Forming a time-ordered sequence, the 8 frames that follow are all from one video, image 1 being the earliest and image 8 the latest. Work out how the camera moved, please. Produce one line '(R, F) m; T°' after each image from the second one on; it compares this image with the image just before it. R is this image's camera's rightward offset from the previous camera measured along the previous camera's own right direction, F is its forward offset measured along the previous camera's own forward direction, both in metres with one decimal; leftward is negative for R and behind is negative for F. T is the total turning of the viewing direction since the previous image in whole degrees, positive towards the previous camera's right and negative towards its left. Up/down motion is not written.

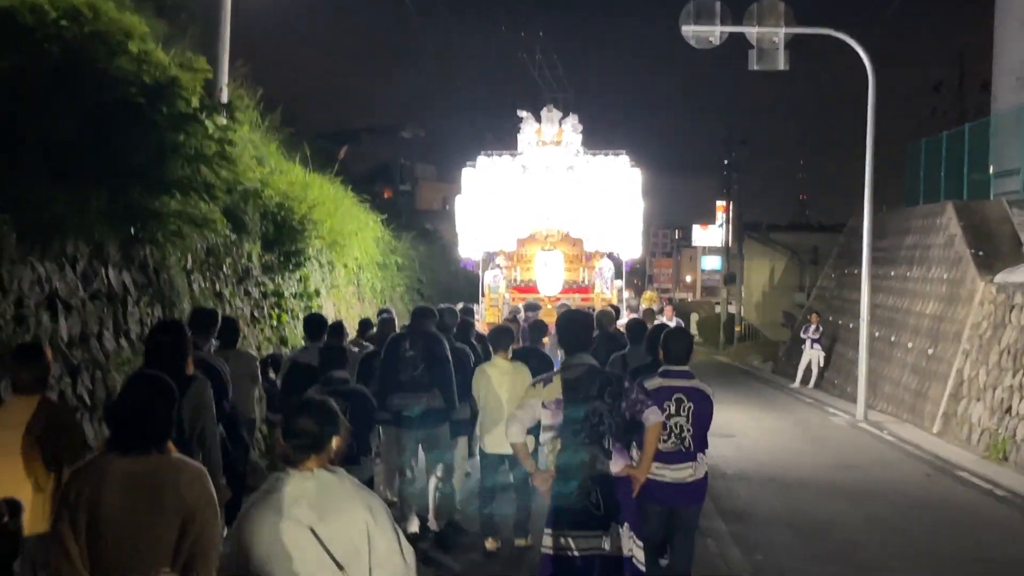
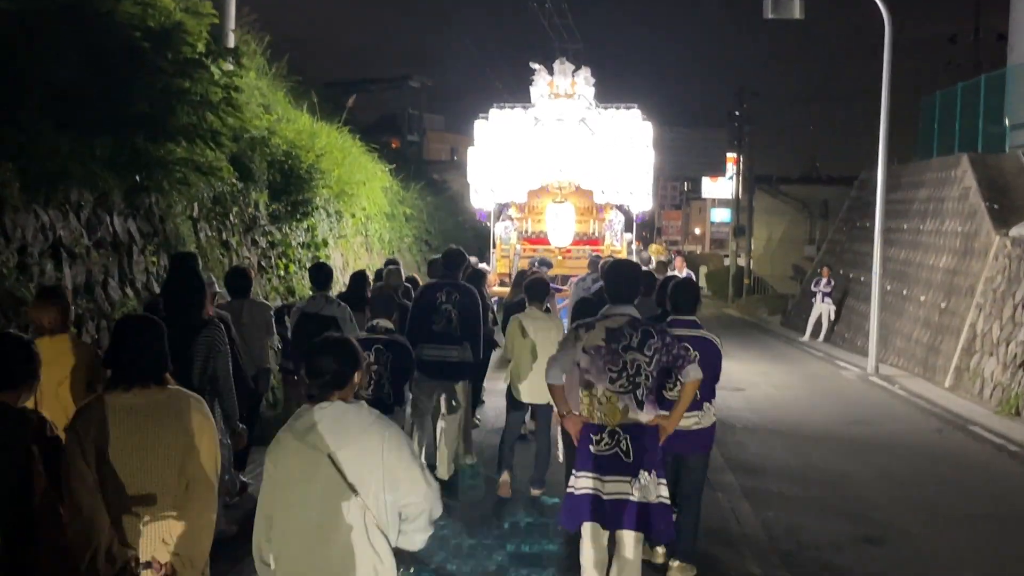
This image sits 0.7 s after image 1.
(0.0, +0.1) m; 0°
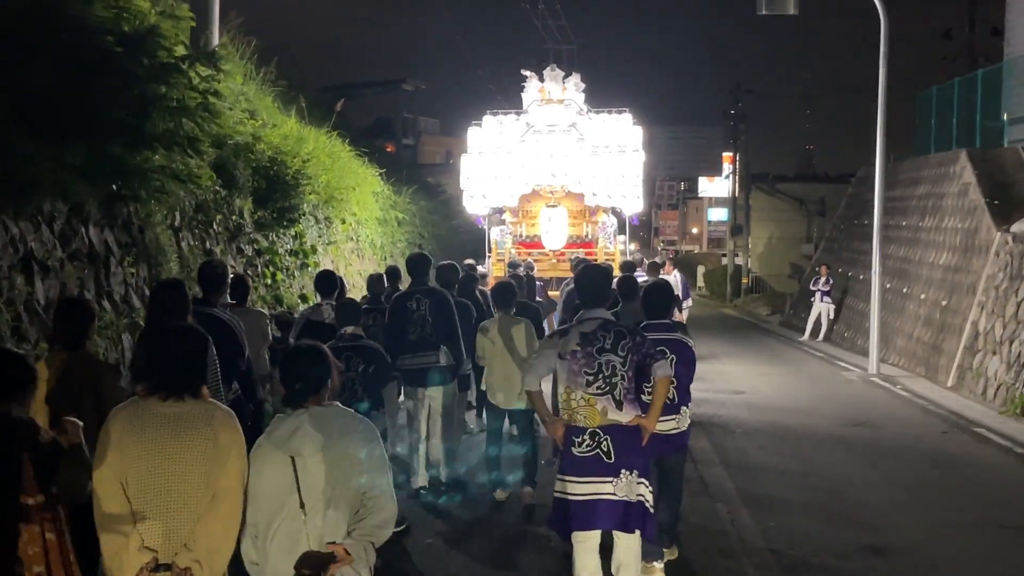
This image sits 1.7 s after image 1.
(+0.1, +0.3) m; 0°
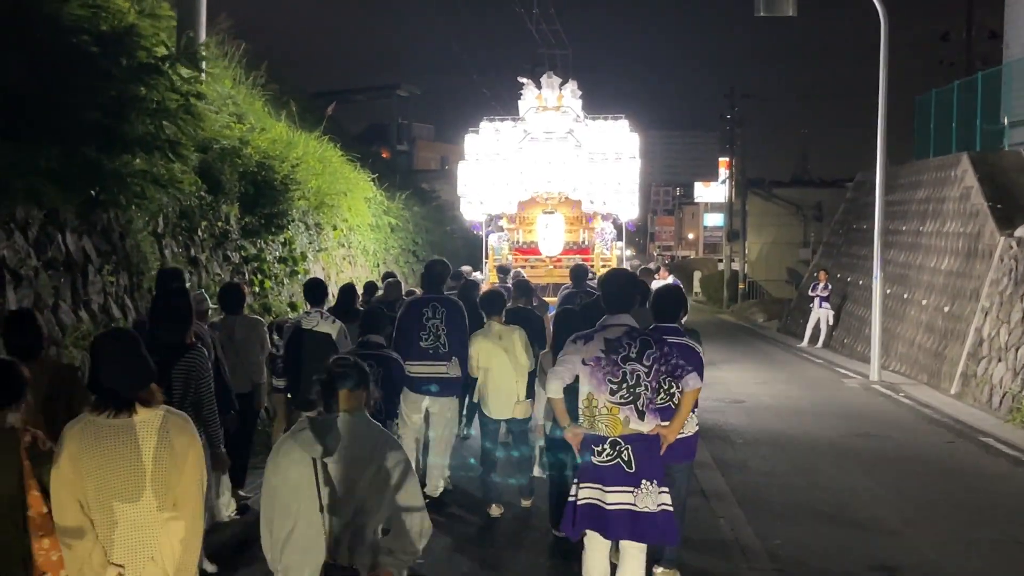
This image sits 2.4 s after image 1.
(0.0, +0.3) m; 0°
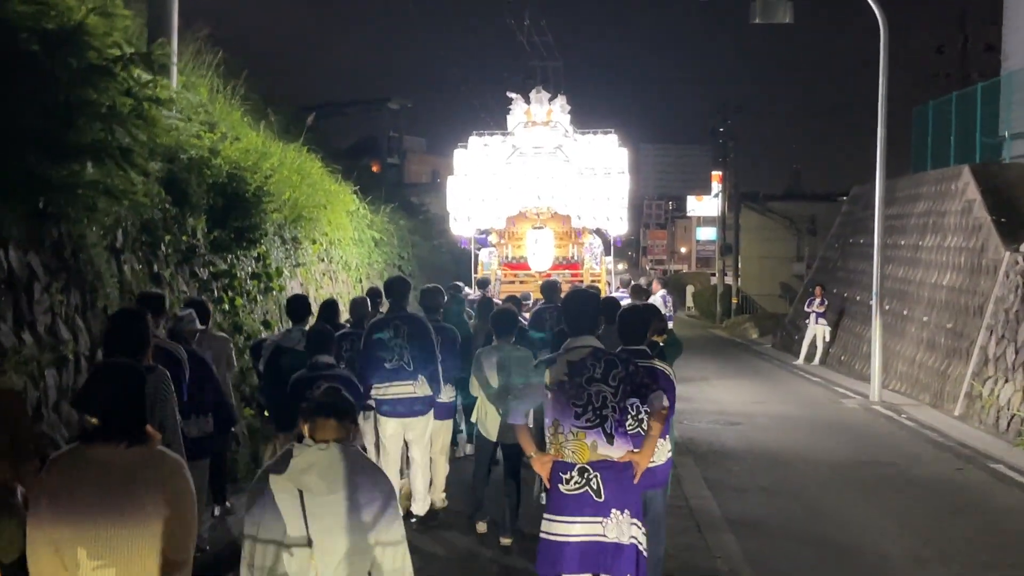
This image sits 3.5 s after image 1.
(+0.1, +0.6) m; 0°
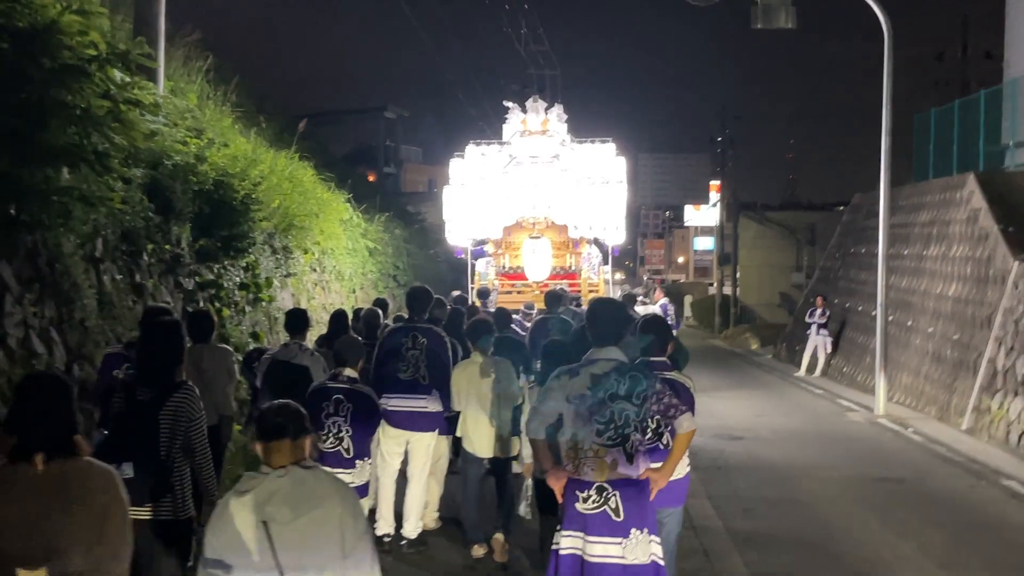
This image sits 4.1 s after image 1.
(0.0, +0.3) m; 0°
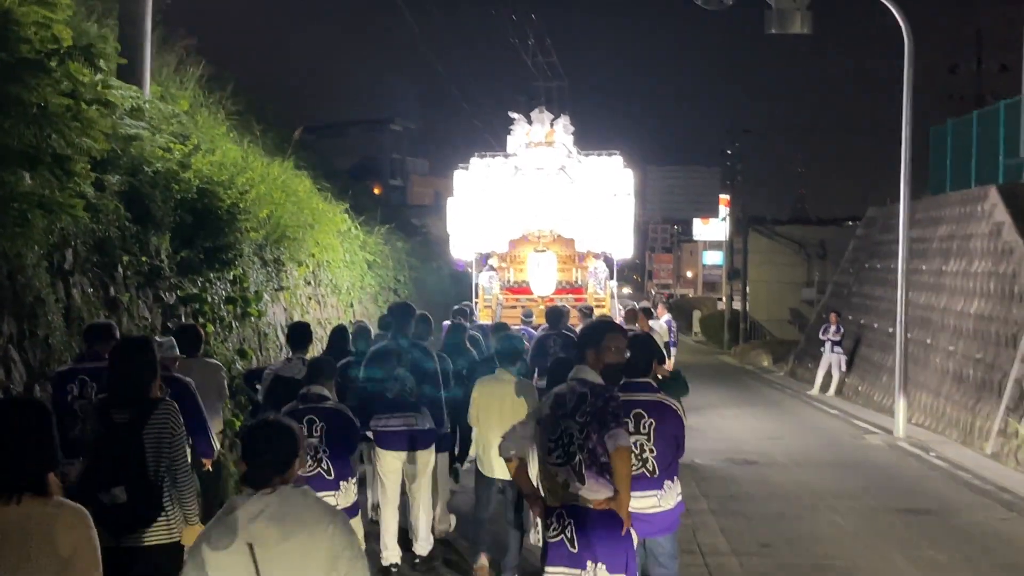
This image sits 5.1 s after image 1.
(+0.1, +0.6) m; 0°
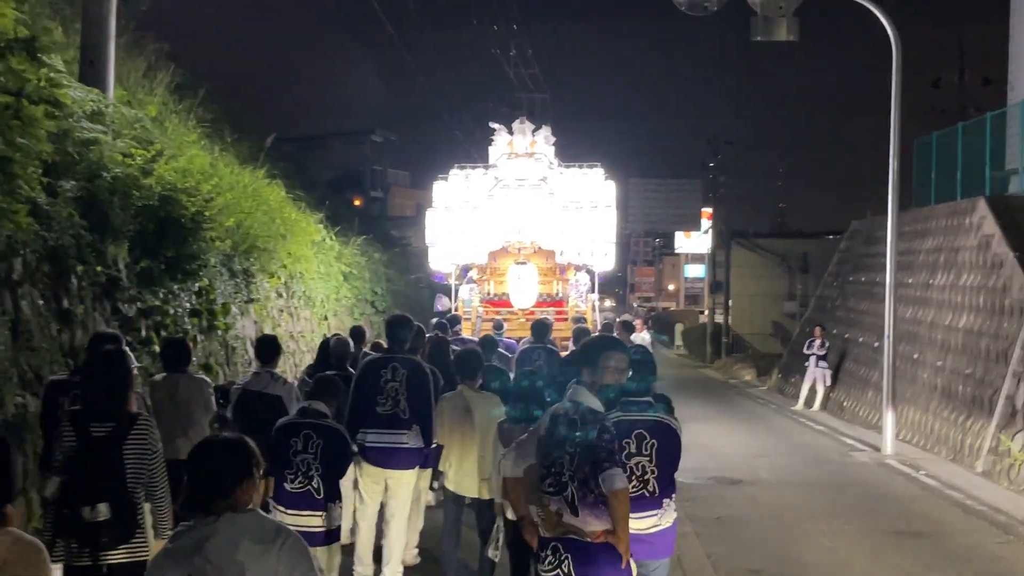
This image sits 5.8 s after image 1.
(0.0, +0.4) m; +1°
